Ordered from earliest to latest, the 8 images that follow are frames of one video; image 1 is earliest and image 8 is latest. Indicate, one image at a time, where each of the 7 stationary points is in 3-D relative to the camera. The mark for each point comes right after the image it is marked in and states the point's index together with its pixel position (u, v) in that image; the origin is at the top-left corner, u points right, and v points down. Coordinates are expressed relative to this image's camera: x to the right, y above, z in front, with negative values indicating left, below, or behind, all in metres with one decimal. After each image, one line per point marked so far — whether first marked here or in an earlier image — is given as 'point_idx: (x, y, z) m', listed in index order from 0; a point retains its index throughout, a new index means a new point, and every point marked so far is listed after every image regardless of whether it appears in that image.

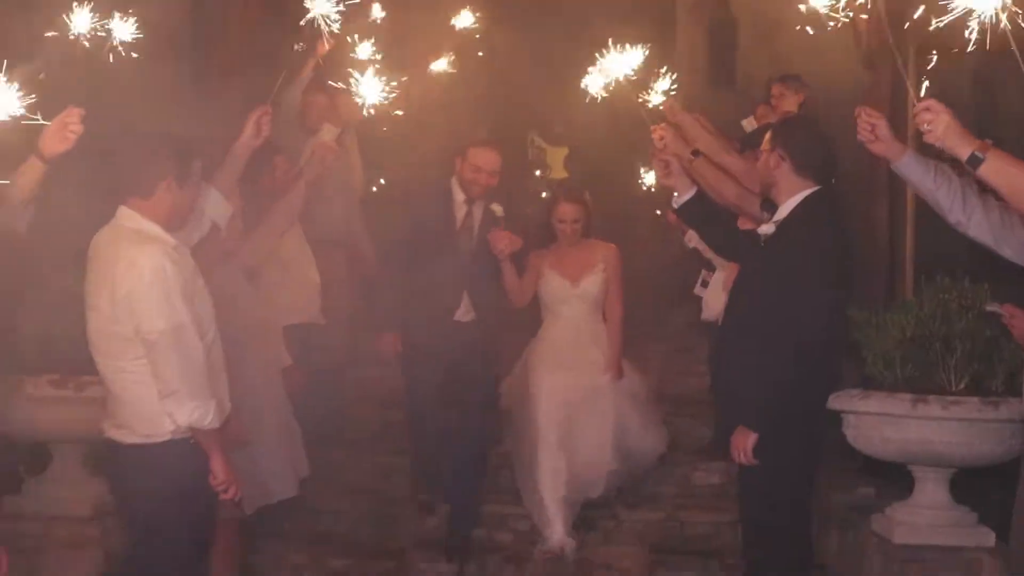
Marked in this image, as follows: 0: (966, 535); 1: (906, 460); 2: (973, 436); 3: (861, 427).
0: (+1.5, -0.8, +3.9) m
1: (+1.3, -0.6, +3.9) m
2: (+1.5, -0.5, +3.8) m
3: (+1.2, -0.5, +3.9) m
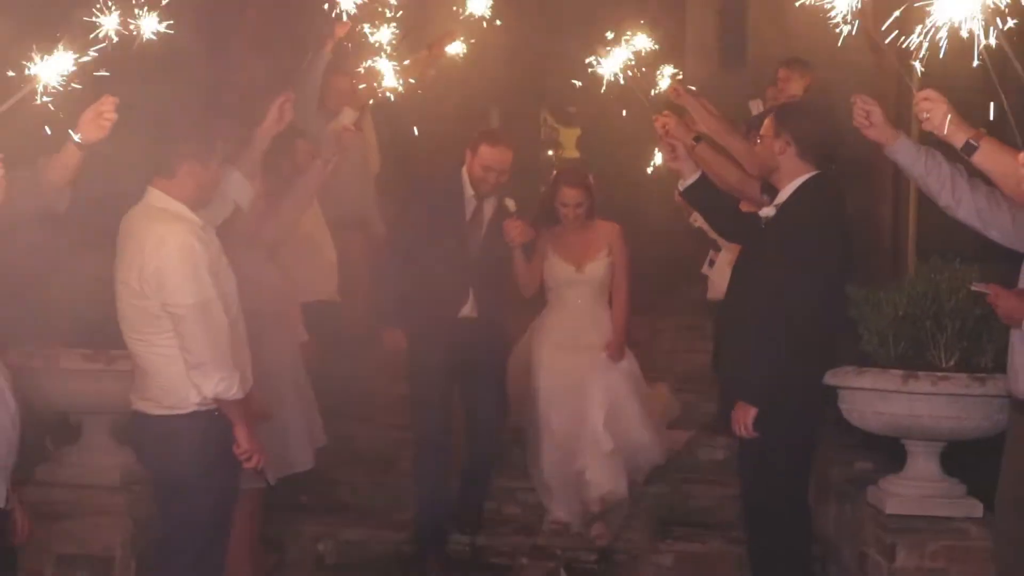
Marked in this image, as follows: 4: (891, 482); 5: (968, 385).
0: (+1.5, -0.7, +4.0) m
1: (+1.3, -0.5, +4.0) m
2: (+1.5, -0.4, +3.9) m
3: (+1.2, -0.4, +4.1) m
4: (+1.3, -0.7, +4.1) m
5: (+1.5, -0.3, +3.8) m
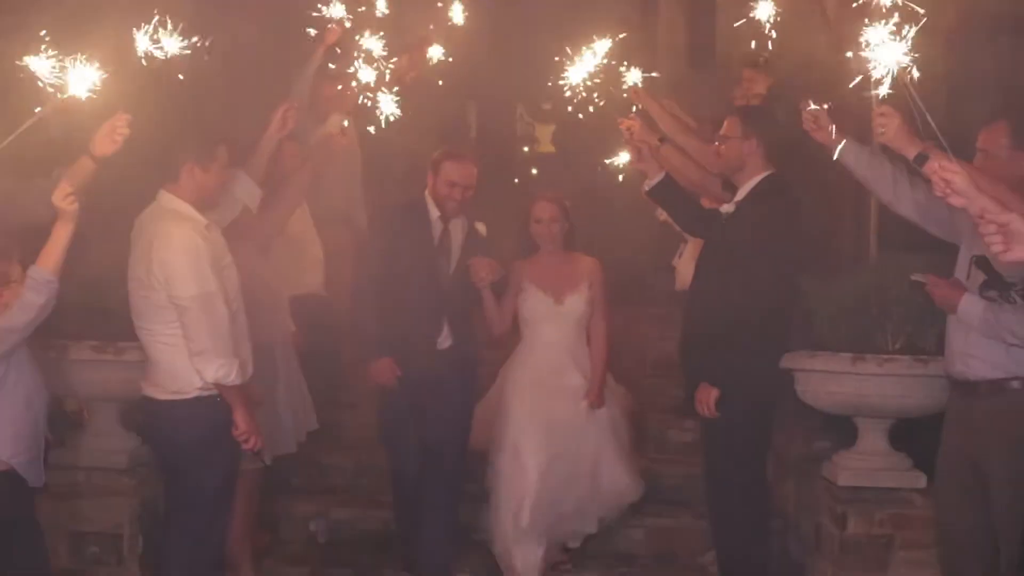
0: (+1.4, -0.7, +4.3) m
1: (+1.3, -0.5, +4.4) m
2: (+1.4, -0.4, +4.2) m
3: (+1.1, -0.4, +4.4) m
4: (+1.2, -0.6, +4.4) m
5: (+1.4, -0.3, +4.2) m
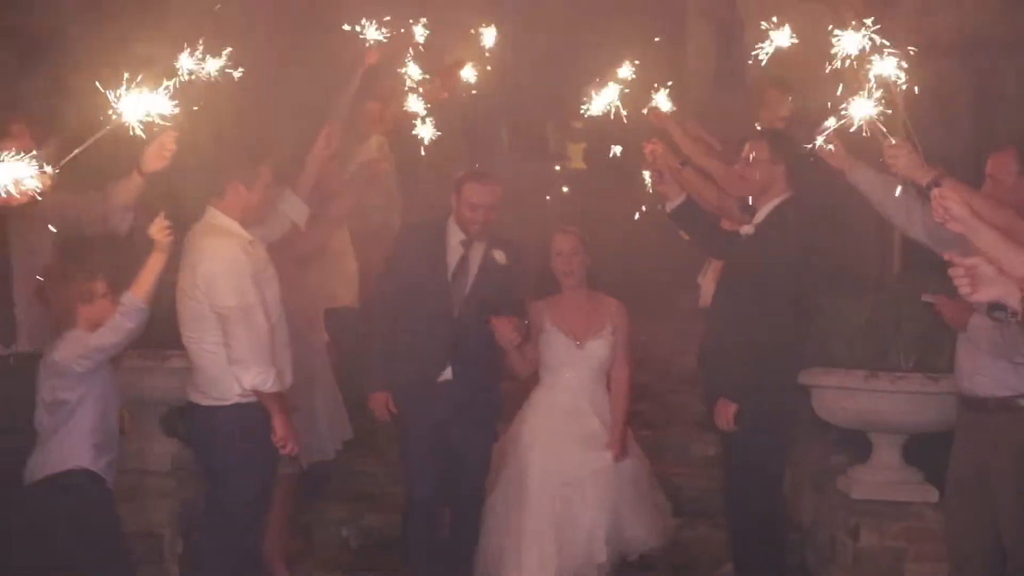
0: (+1.5, -0.8, +4.5) m
1: (+1.4, -0.5, +4.5) m
2: (+1.5, -0.4, +4.4) m
3: (+1.2, -0.4, +4.5) m
4: (+1.3, -0.7, +4.5) m
5: (+1.5, -0.3, +4.3) m
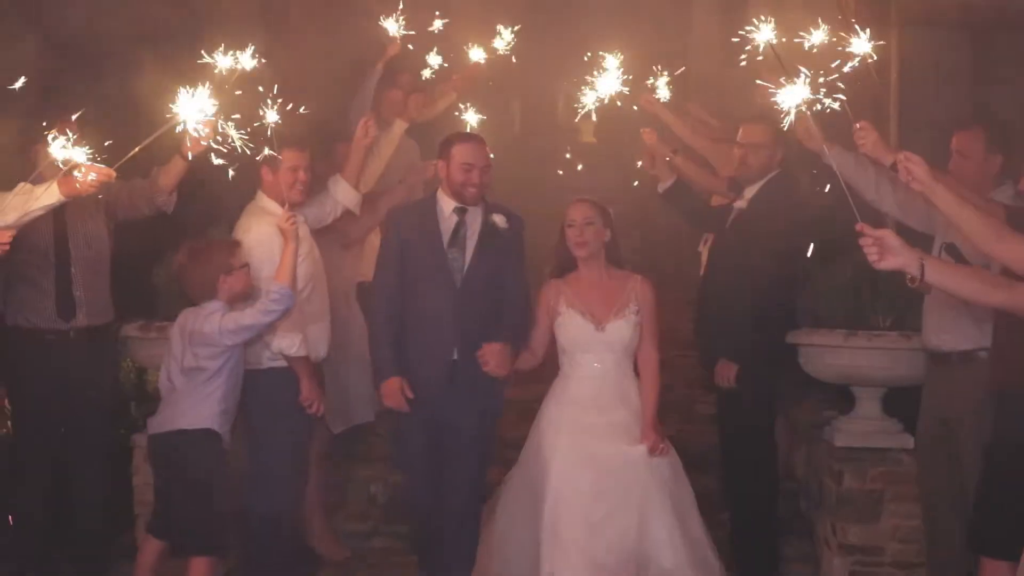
0: (+1.6, -0.6, +4.9) m
1: (+1.4, -0.4, +4.9) m
2: (+1.6, -0.3, +4.8) m
3: (+1.3, -0.3, +5.0) m
4: (+1.4, -0.6, +5.0) m
5: (+1.6, -0.2, +4.7) m
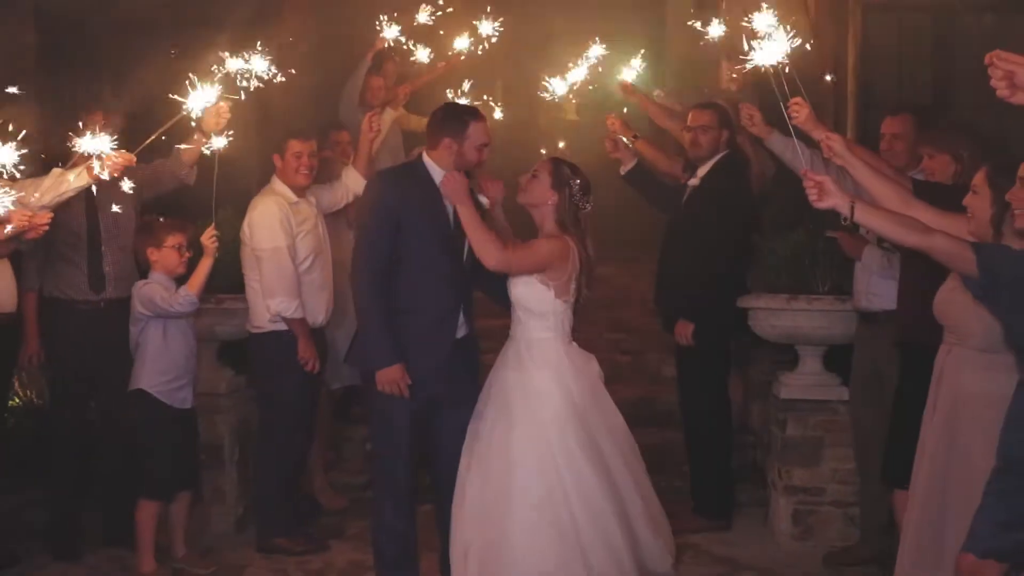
0: (+1.5, -0.5, +5.5) m
1: (+1.3, -0.3, +5.5) m
2: (+1.5, -0.2, +5.4) m
3: (+1.2, -0.2, +5.6) m
4: (+1.3, -0.4, +5.6) m
5: (+1.5, -0.1, +5.3) m
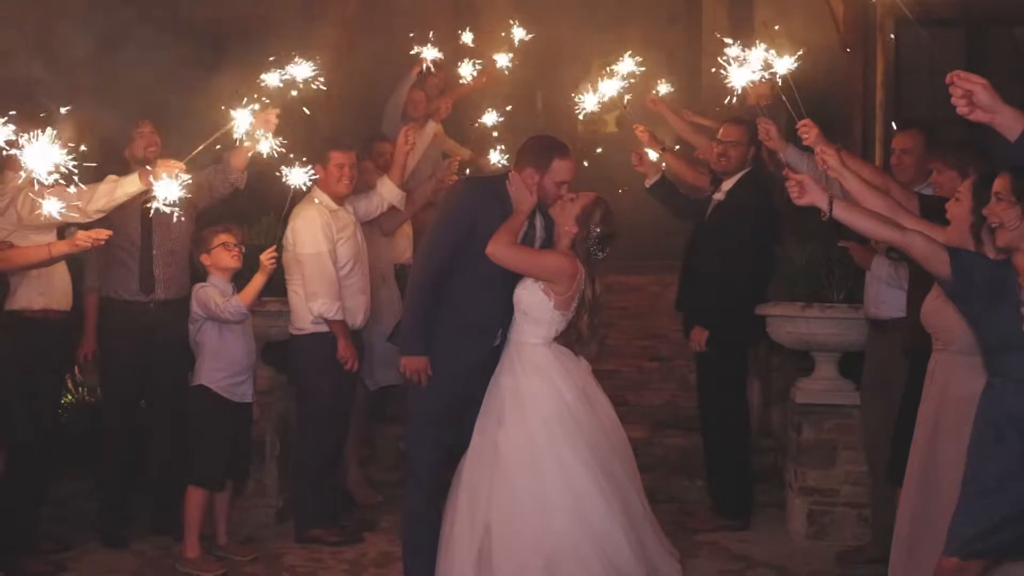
0: (+1.6, -0.5, +5.7) m
1: (+1.4, -0.3, +5.7) m
2: (+1.6, -0.2, +5.6) m
3: (+1.3, -0.2, +5.8) m
4: (+1.4, -0.5, +5.8) m
5: (+1.6, -0.1, +5.5) m
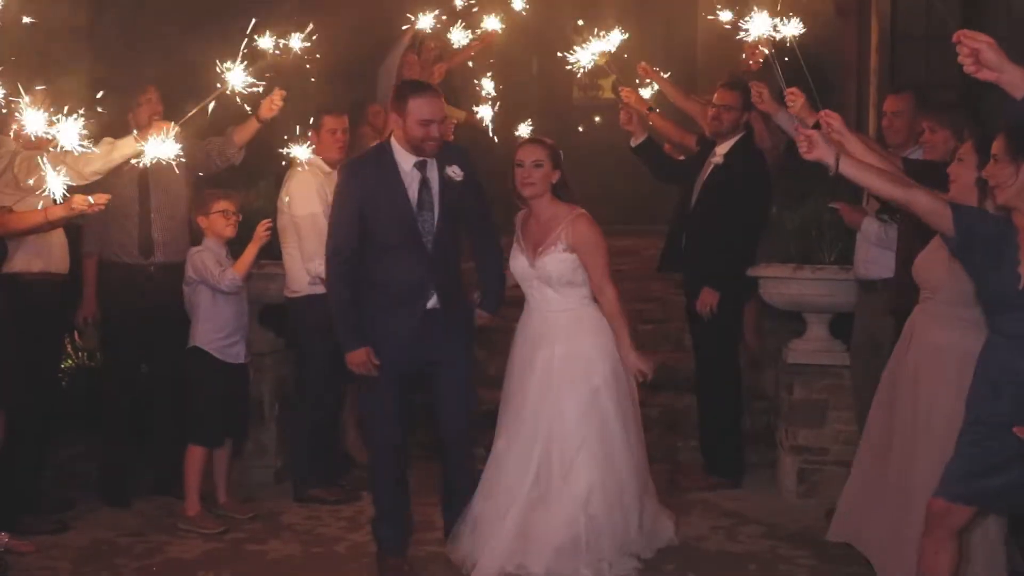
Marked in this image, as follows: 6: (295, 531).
0: (+1.6, -0.3, +5.8) m
1: (+1.4, -0.1, +5.8) m
2: (+1.6, 0.0, +5.7) m
3: (+1.3, 0.0, +5.9) m
4: (+1.4, -0.3, +5.9) m
5: (+1.6, +0.1, +5.6) m
6: (-1.0, -1.1, +5.4) m
